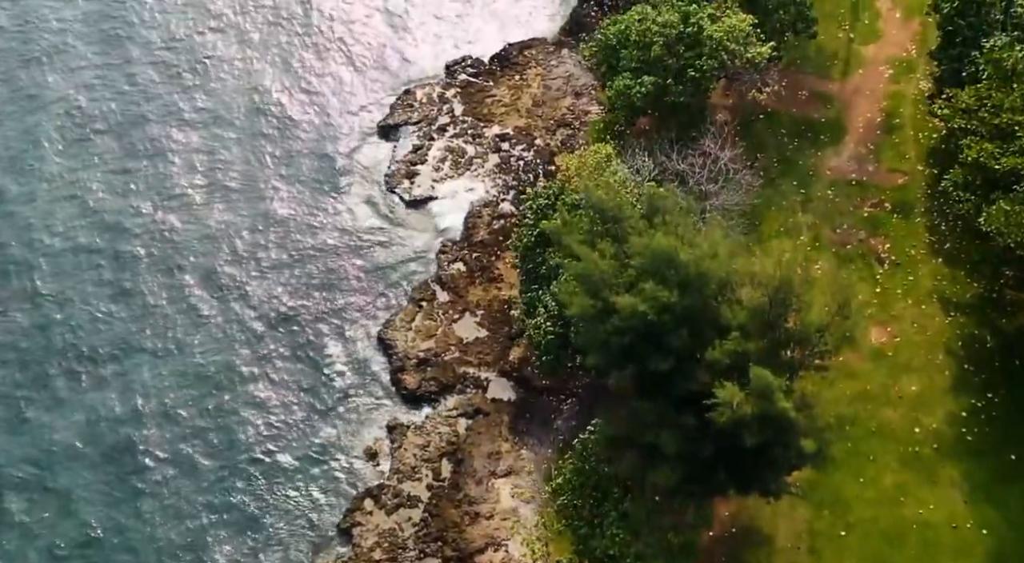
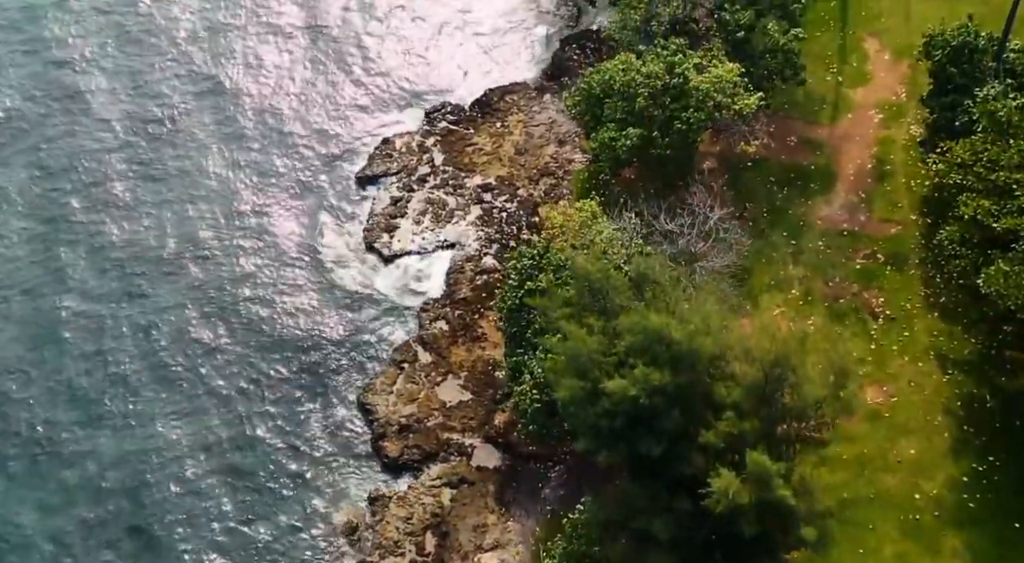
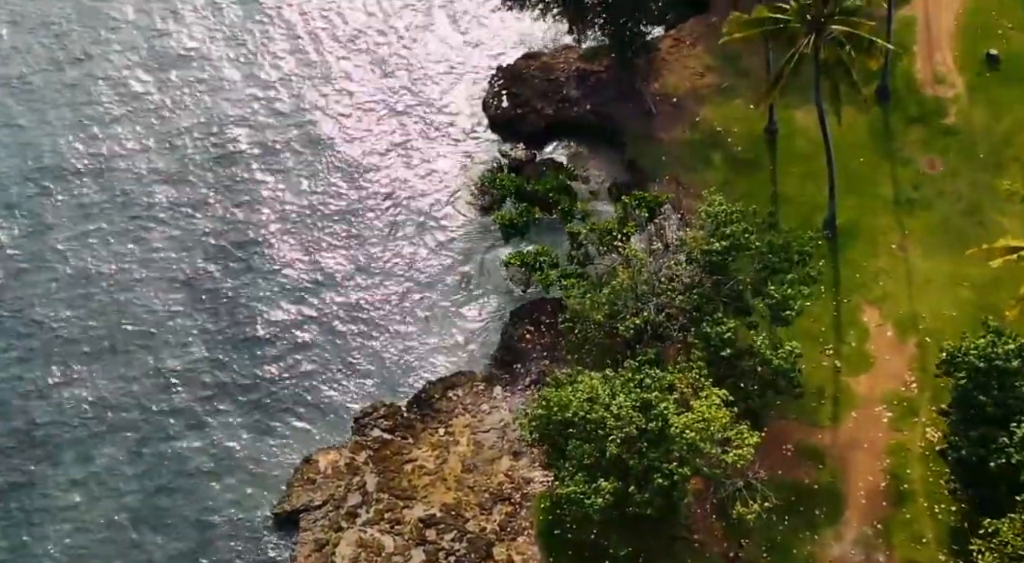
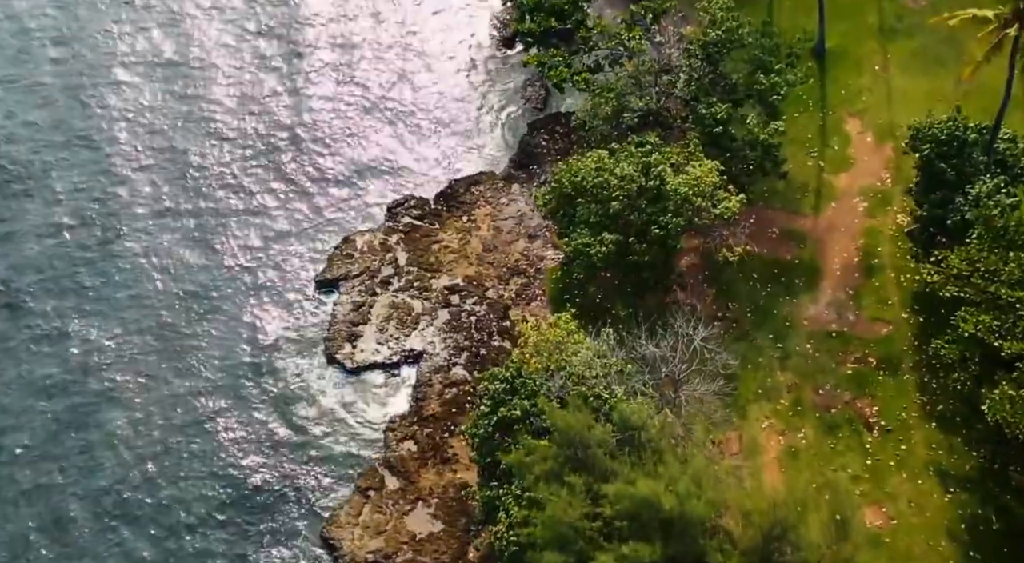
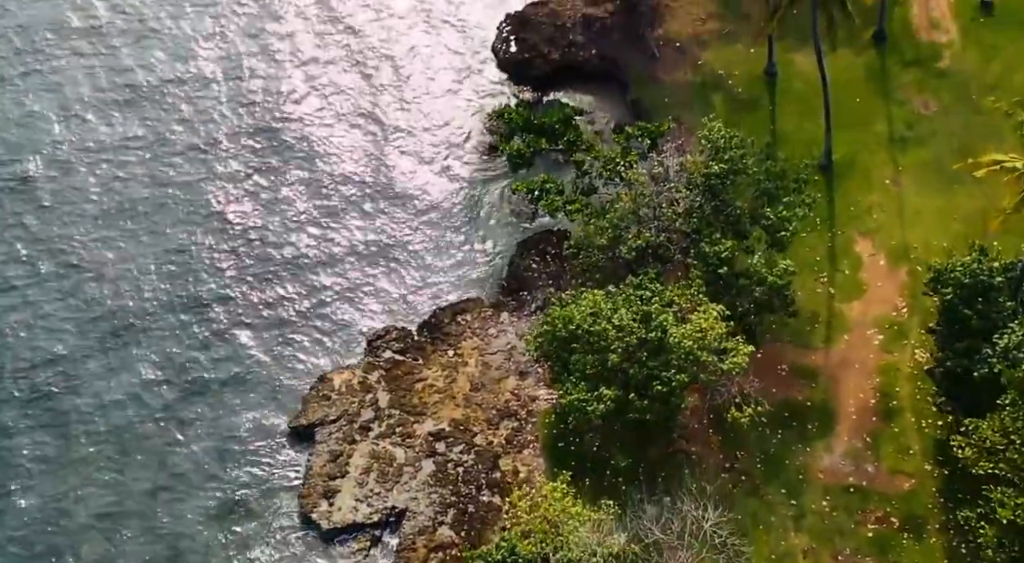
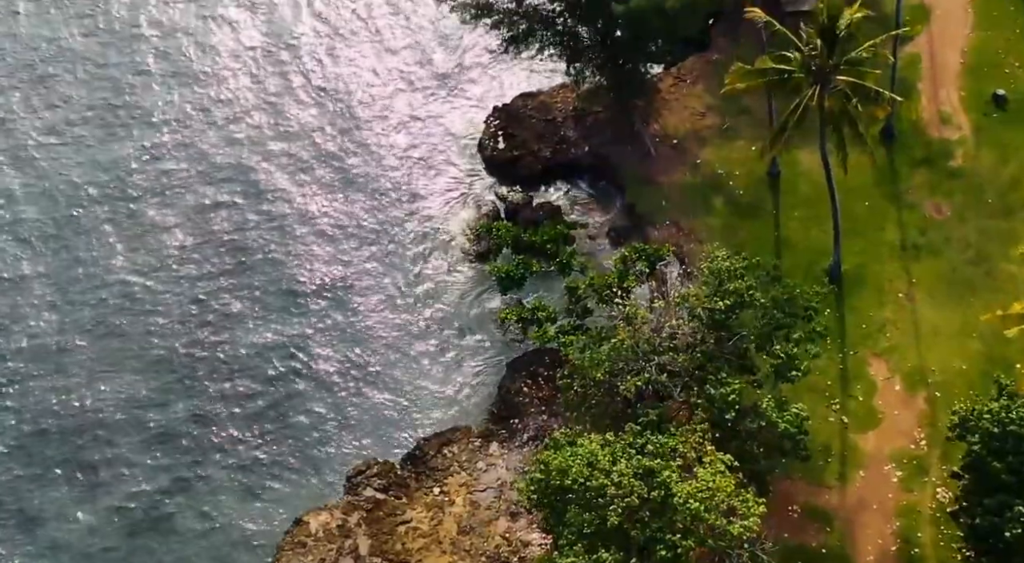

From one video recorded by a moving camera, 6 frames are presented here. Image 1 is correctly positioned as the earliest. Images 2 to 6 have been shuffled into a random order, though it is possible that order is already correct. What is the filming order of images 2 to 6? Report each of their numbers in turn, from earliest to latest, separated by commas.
2, 4, 5, 3, 6
